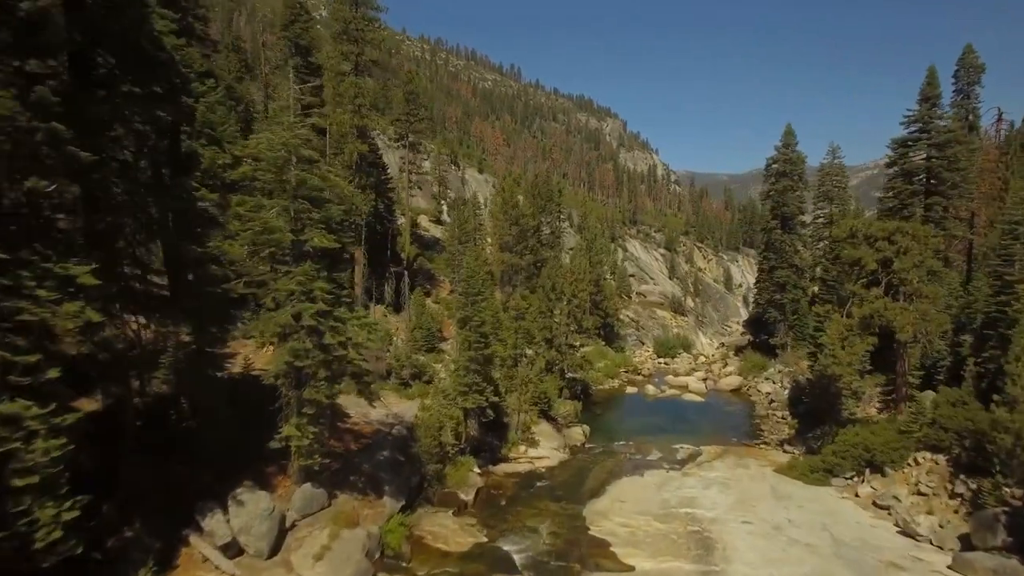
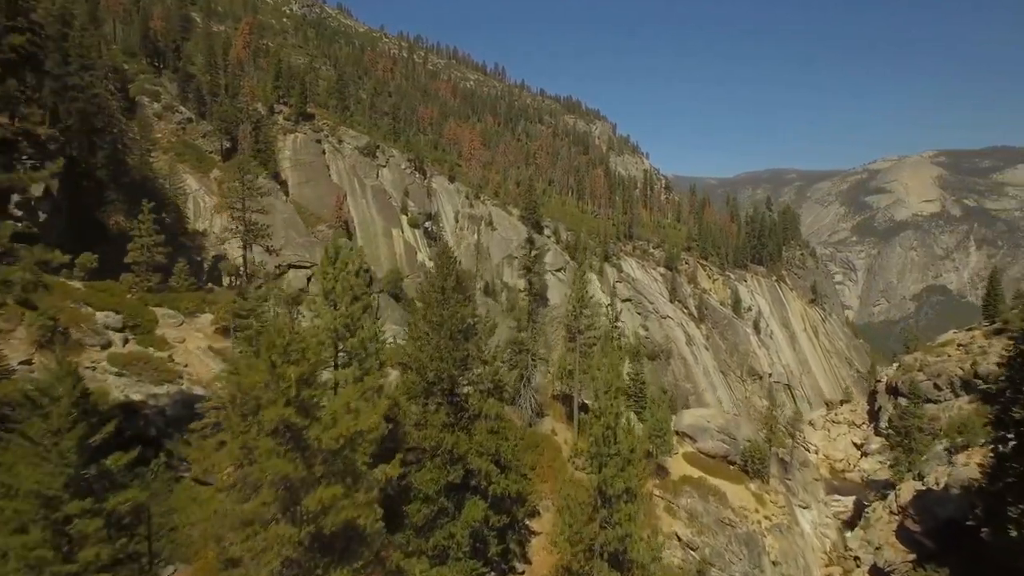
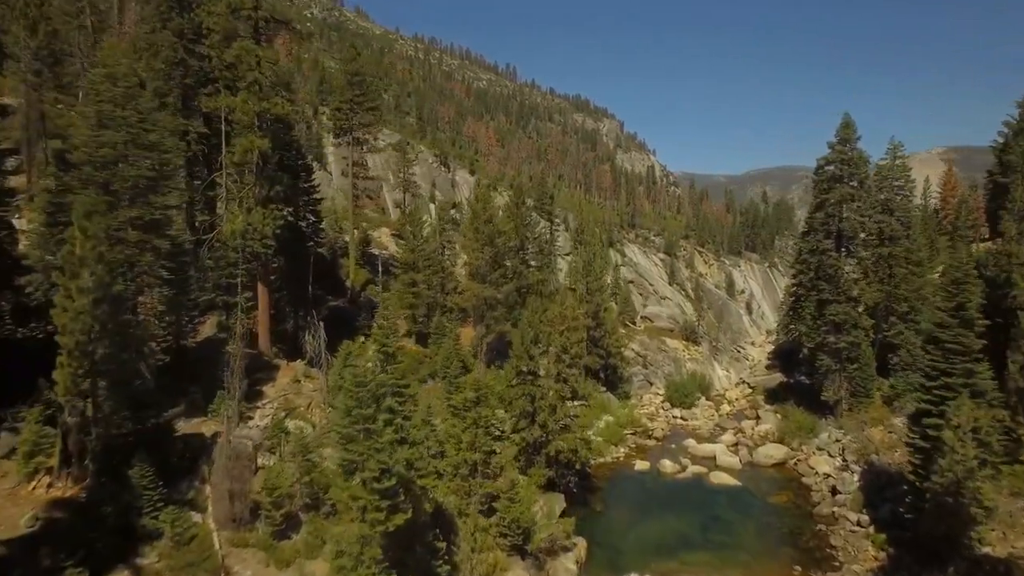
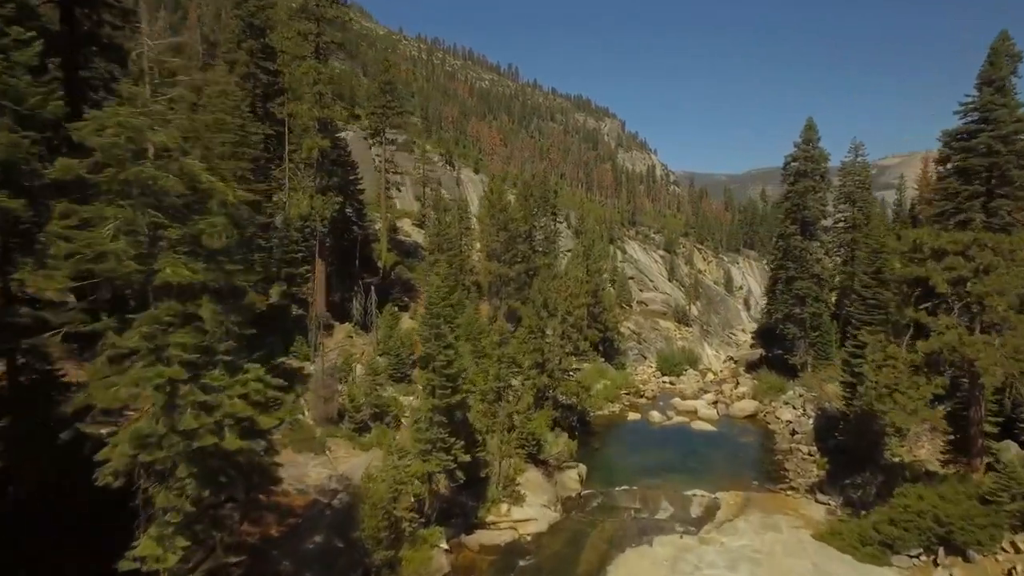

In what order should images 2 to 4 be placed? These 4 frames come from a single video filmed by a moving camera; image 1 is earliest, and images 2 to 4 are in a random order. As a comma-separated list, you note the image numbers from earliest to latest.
4, 3, 2
